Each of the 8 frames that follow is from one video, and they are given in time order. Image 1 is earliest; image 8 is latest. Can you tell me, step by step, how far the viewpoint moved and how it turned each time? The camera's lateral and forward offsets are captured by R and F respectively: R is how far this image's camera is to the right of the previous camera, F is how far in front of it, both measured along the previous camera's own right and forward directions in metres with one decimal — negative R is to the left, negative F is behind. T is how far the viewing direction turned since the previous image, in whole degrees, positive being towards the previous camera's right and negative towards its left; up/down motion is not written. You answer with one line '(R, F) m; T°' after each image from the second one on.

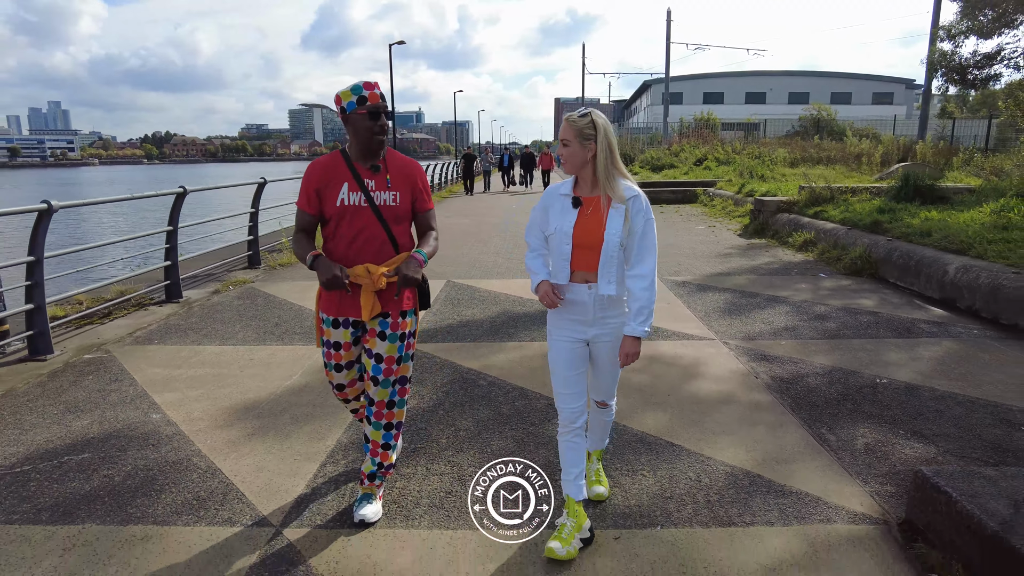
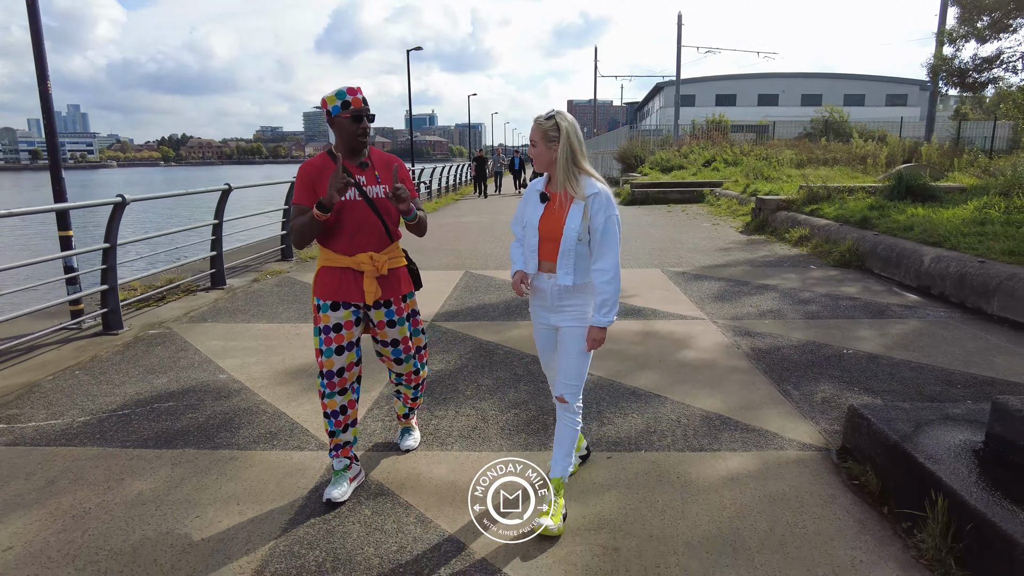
(0.0, -0.7) m; -1°
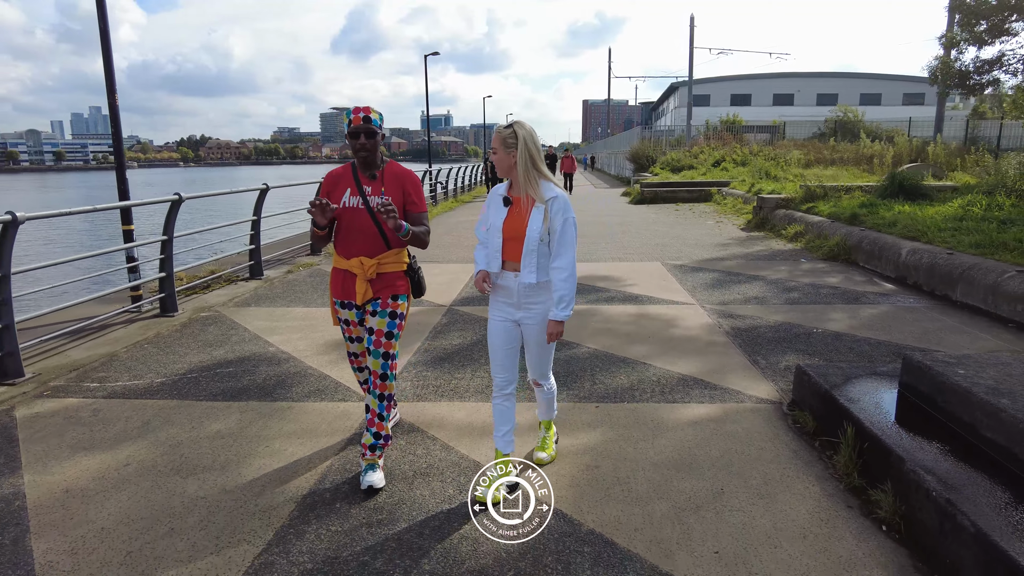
(+0.1, -0.7) m; -1°
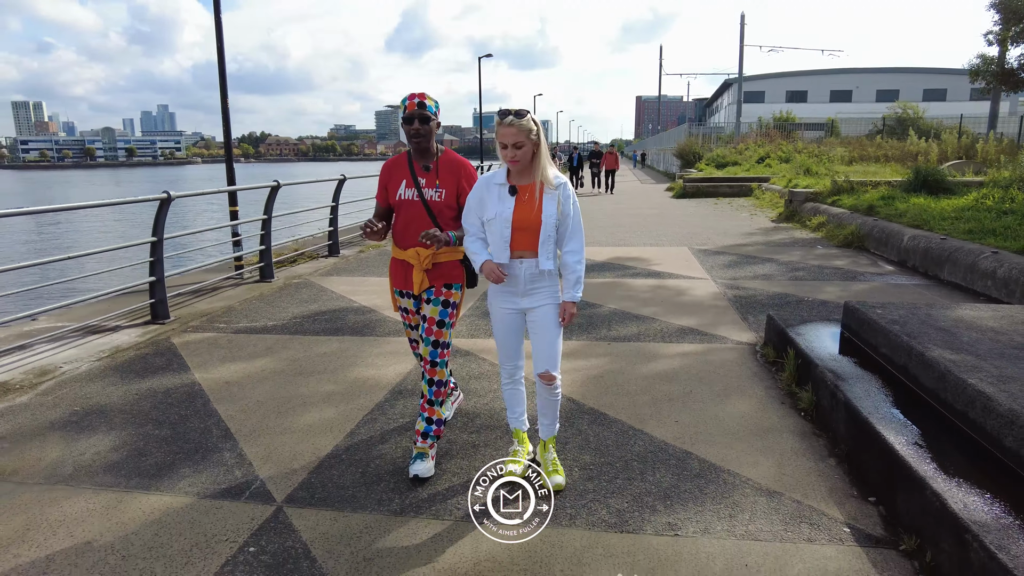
(+0.1, -1.2) m; -4°
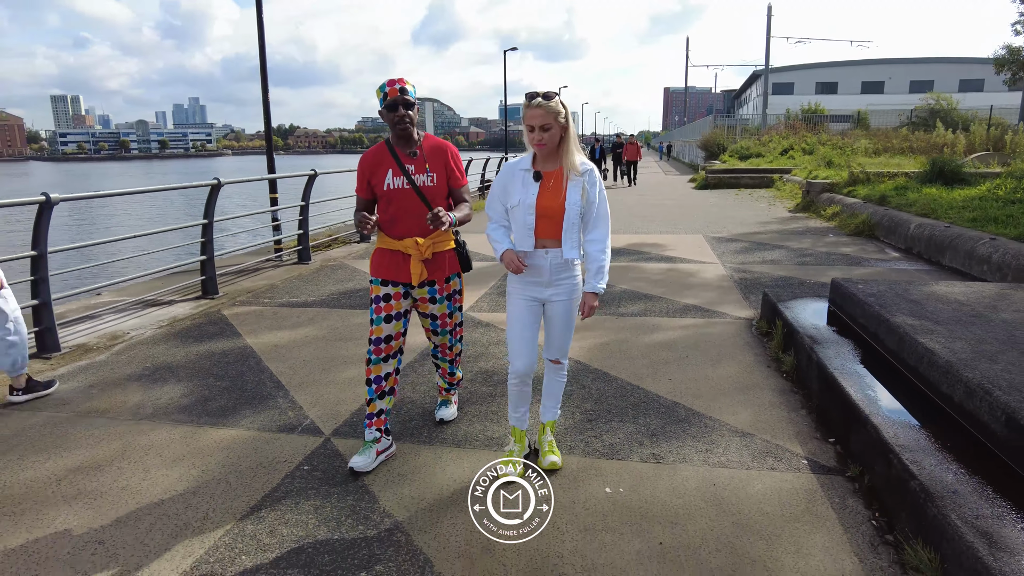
(+0.1, -0.5) m; -2°
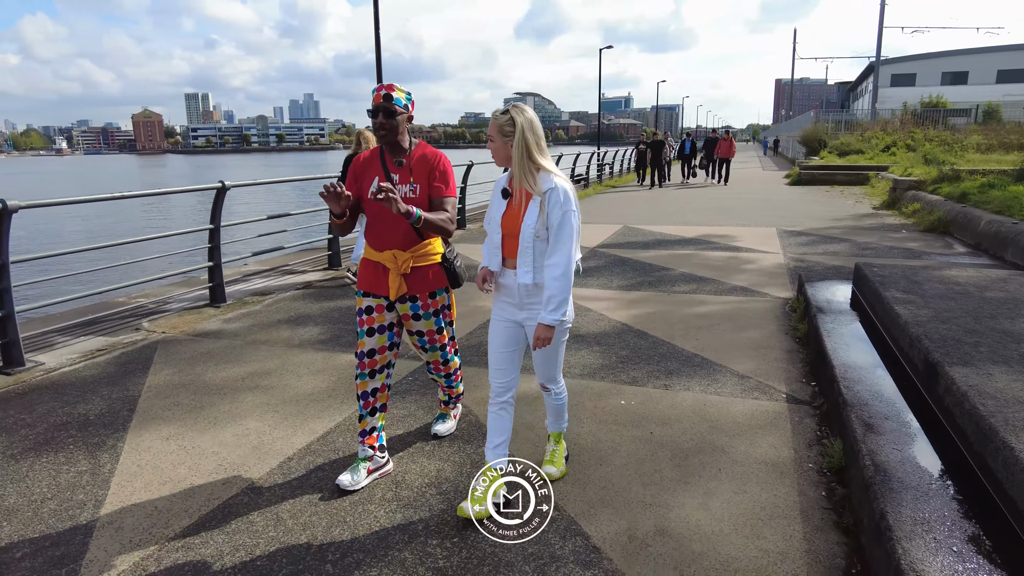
(+0.3, -1.1) m; -8°
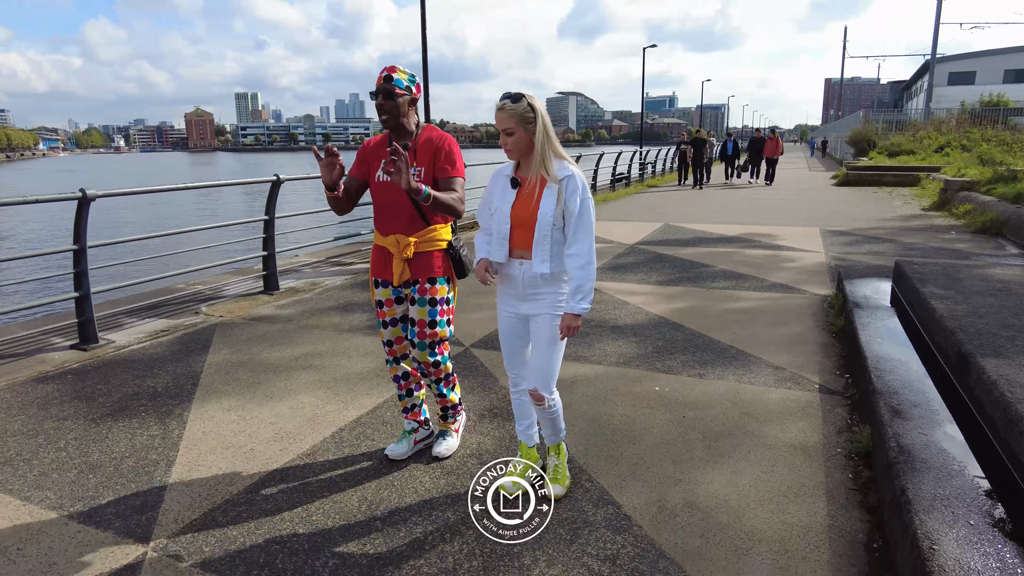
(0.0, -0.2) m; -3°
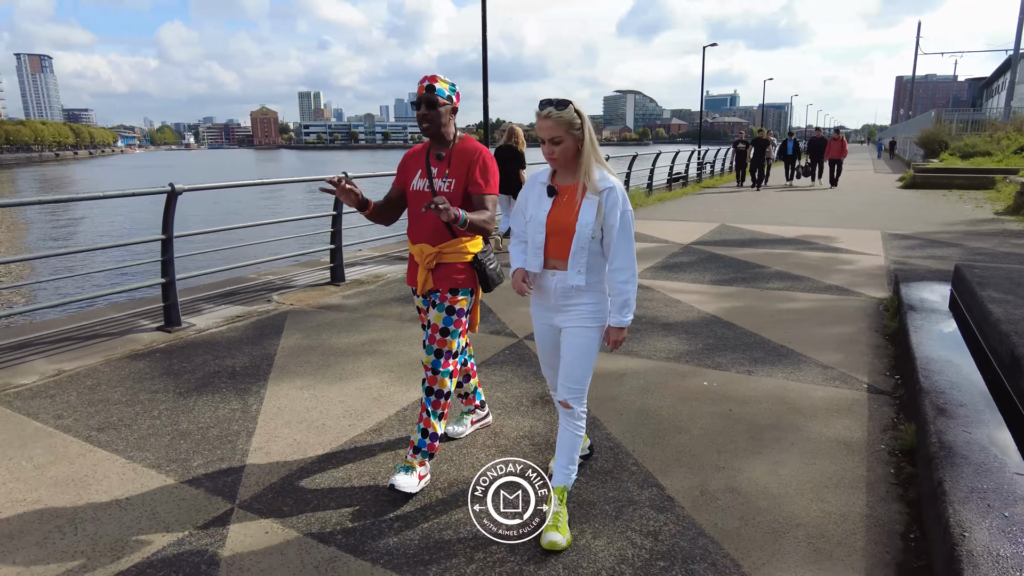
(0.0, -0.2) m; -5°
